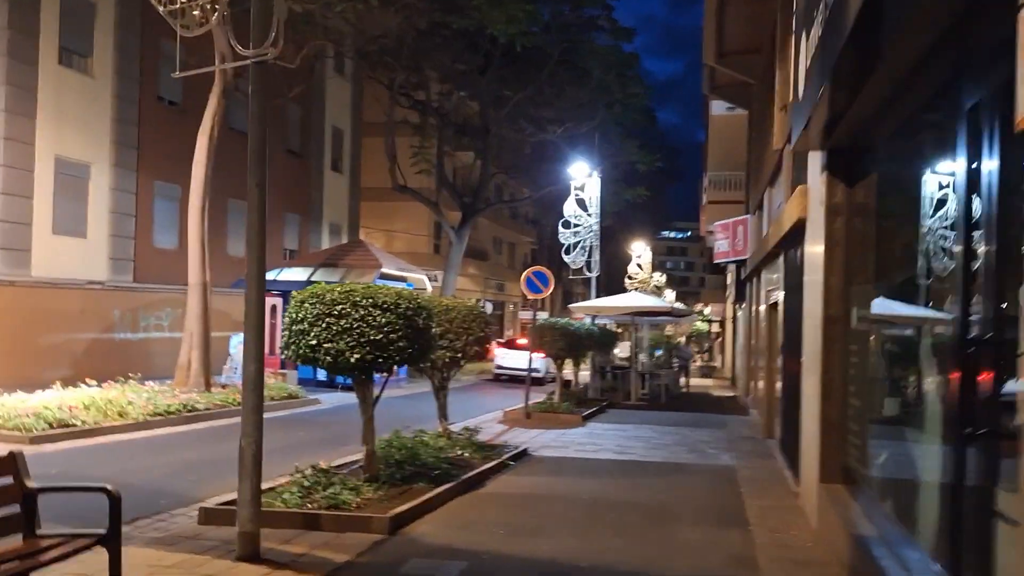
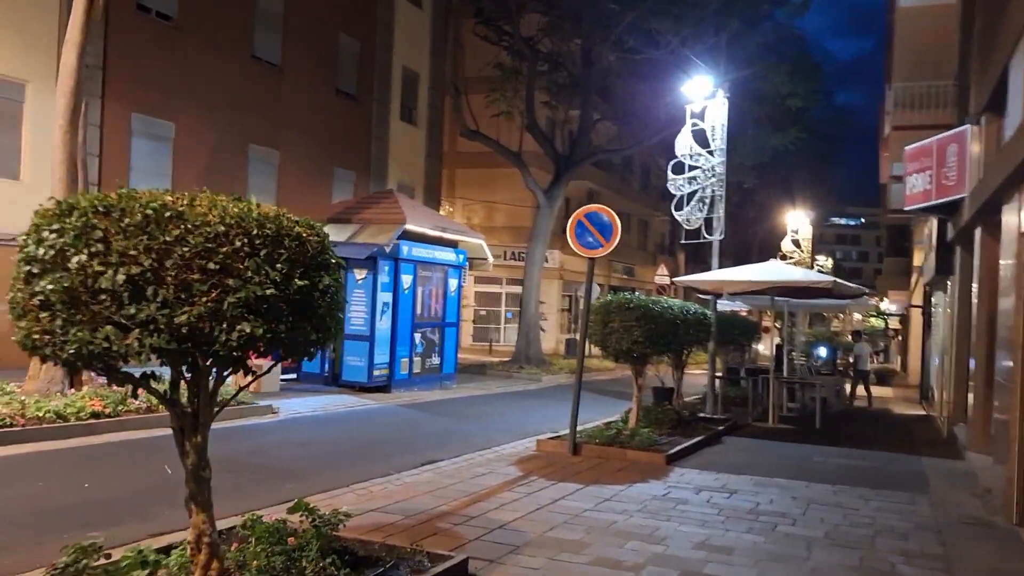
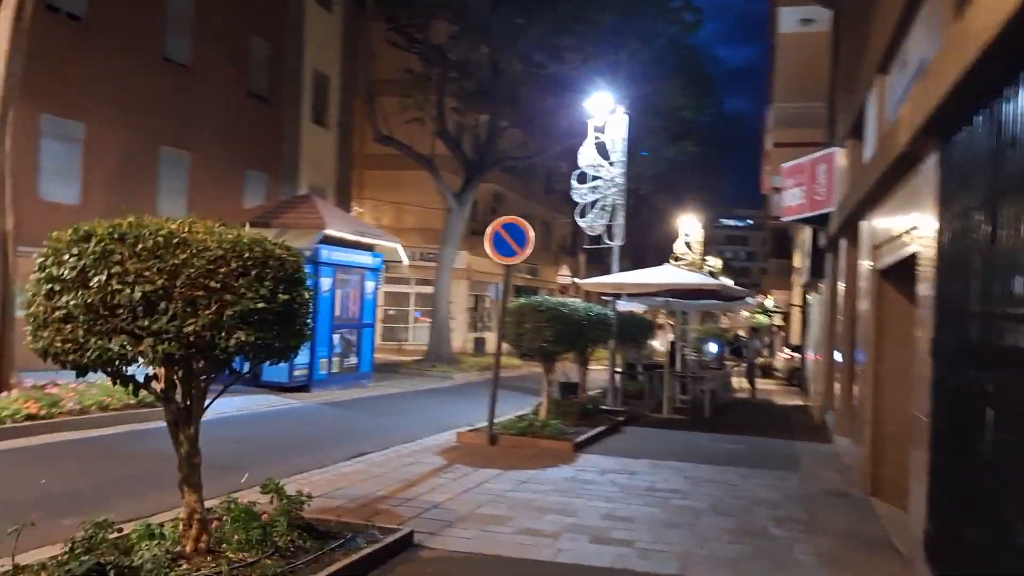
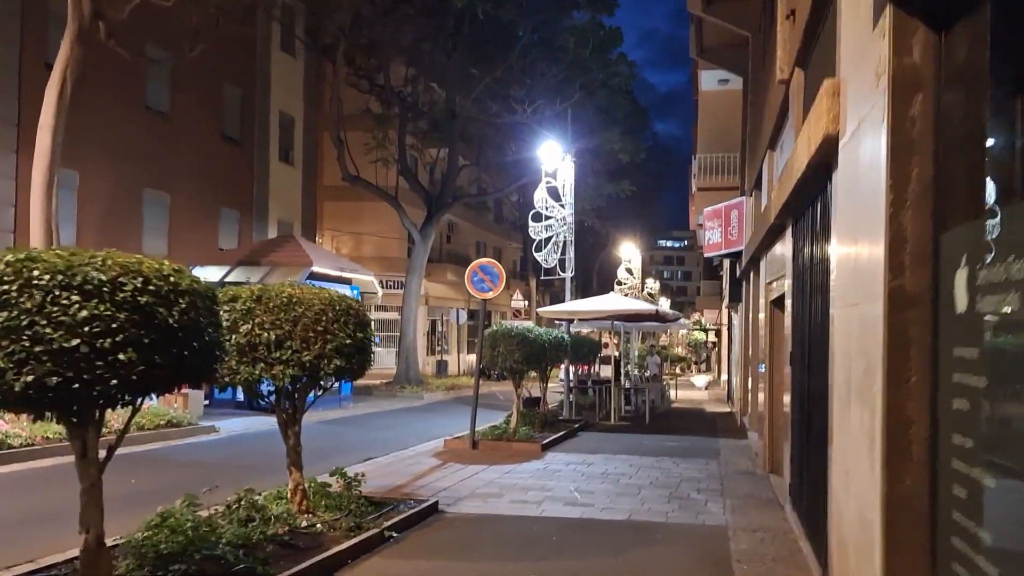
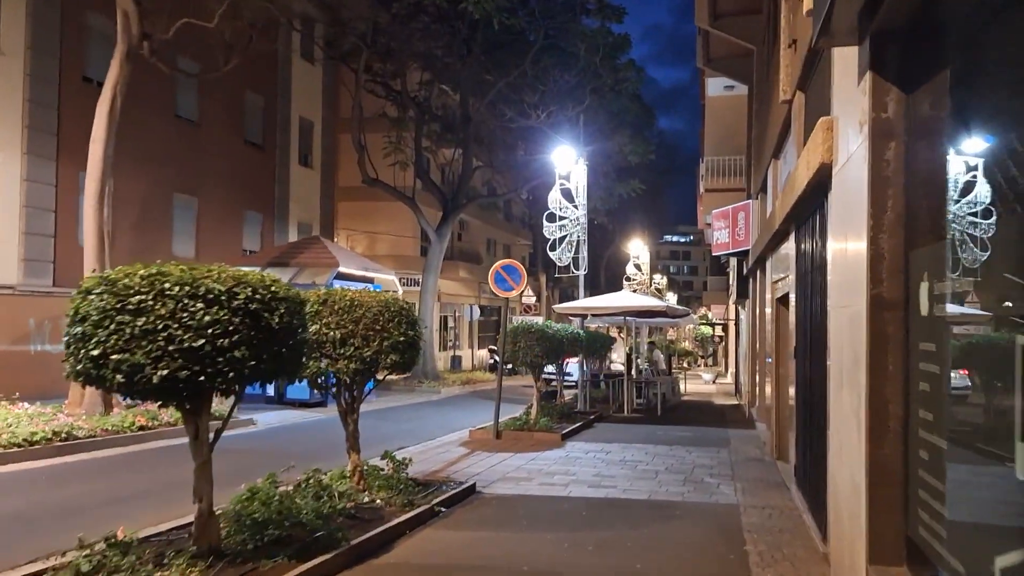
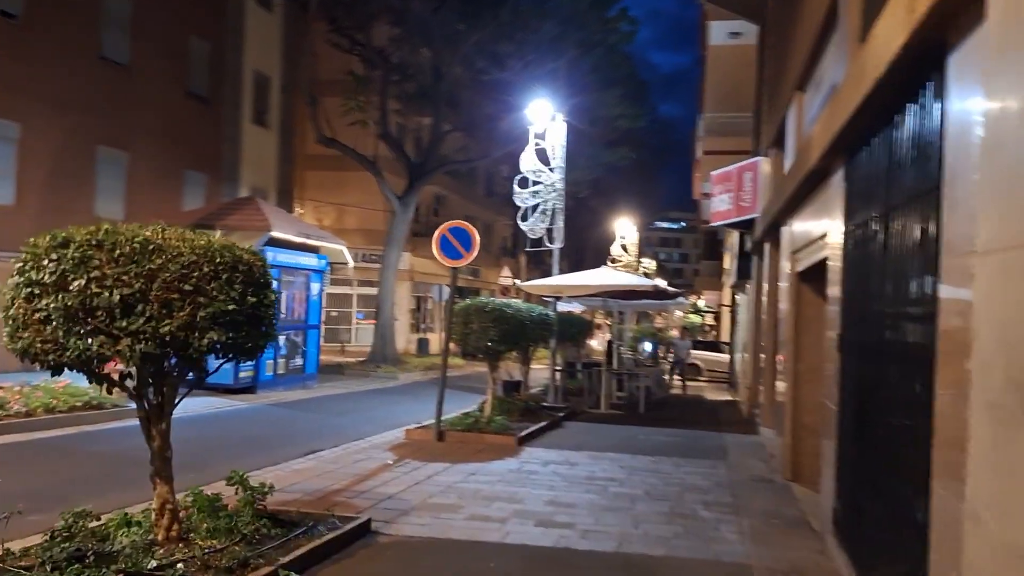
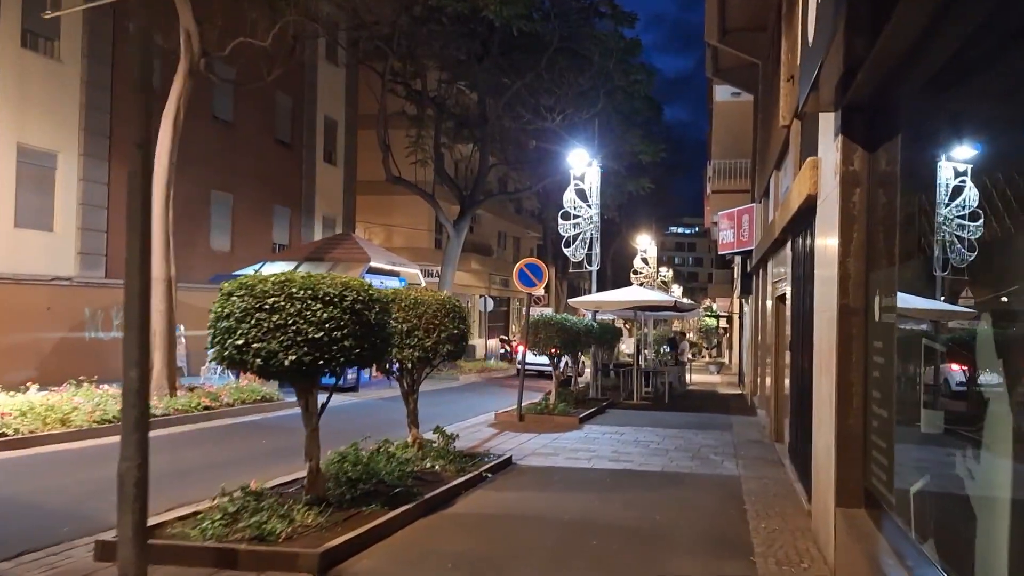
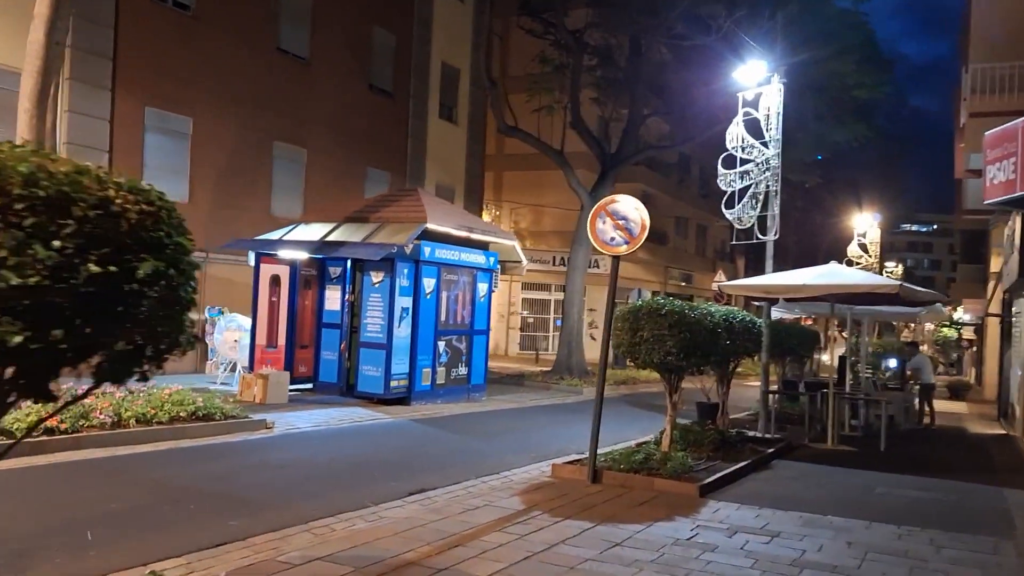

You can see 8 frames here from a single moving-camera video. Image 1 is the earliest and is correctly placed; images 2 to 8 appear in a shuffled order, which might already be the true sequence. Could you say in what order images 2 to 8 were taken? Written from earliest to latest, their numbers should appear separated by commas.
7, 5, 4, 6, 3, 2, 8
